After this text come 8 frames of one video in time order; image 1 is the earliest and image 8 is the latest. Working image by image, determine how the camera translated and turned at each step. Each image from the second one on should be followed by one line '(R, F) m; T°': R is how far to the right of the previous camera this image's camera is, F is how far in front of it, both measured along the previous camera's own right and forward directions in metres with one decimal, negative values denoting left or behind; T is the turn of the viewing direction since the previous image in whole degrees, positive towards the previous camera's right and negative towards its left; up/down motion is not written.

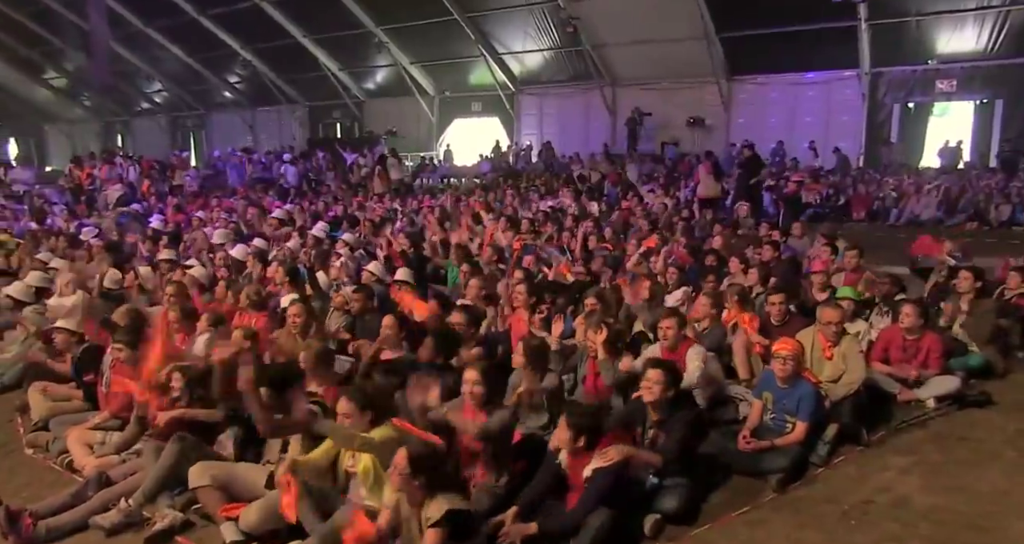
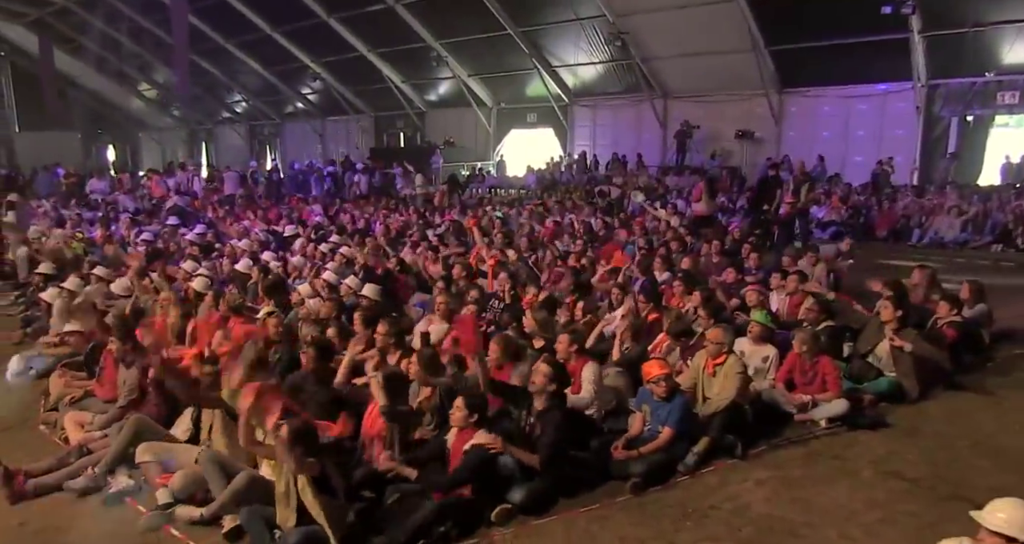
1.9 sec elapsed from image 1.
(+1.2, -0.6) m; -6°
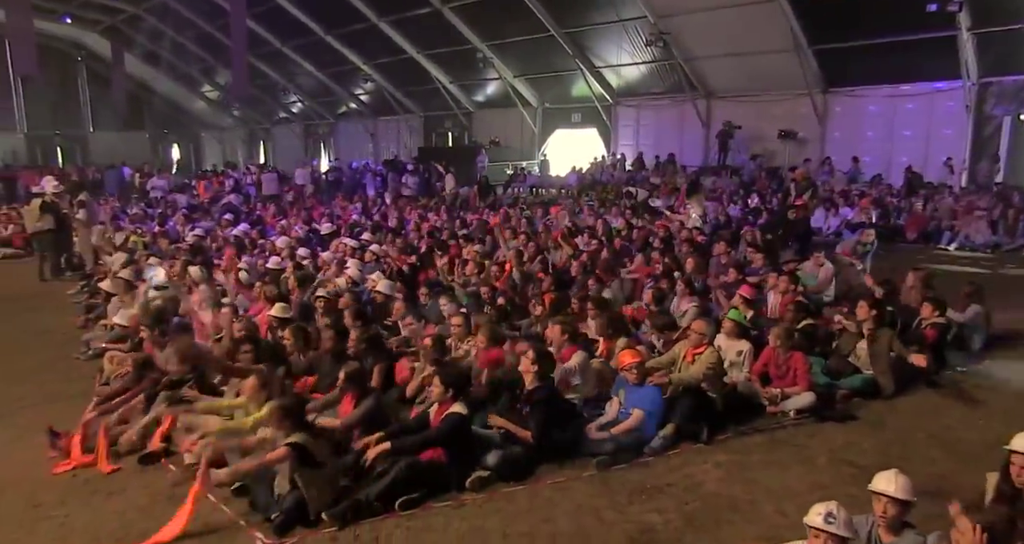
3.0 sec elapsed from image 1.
(+0.5, -0.5) m; -4°
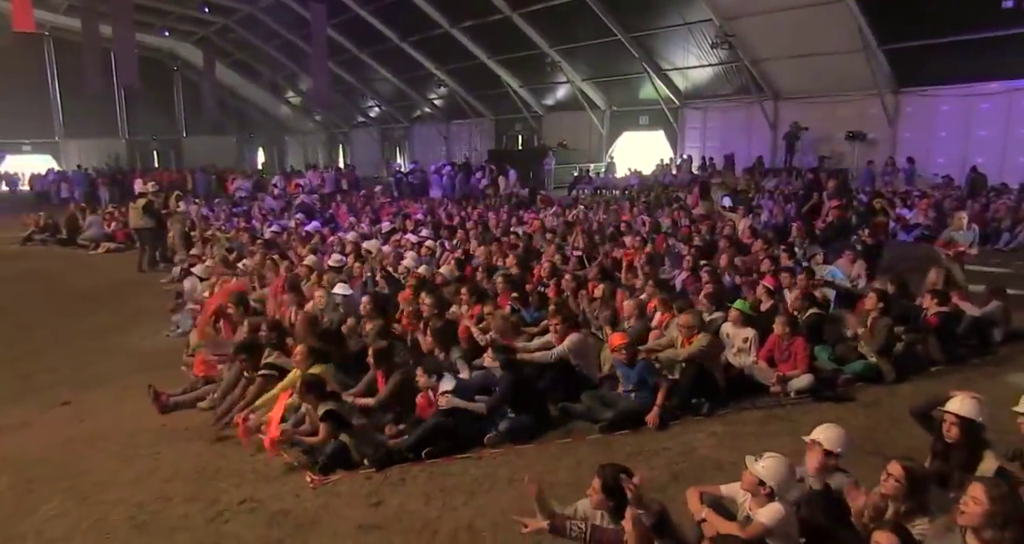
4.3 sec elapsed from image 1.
(+0.4, -0.7) m; -6°
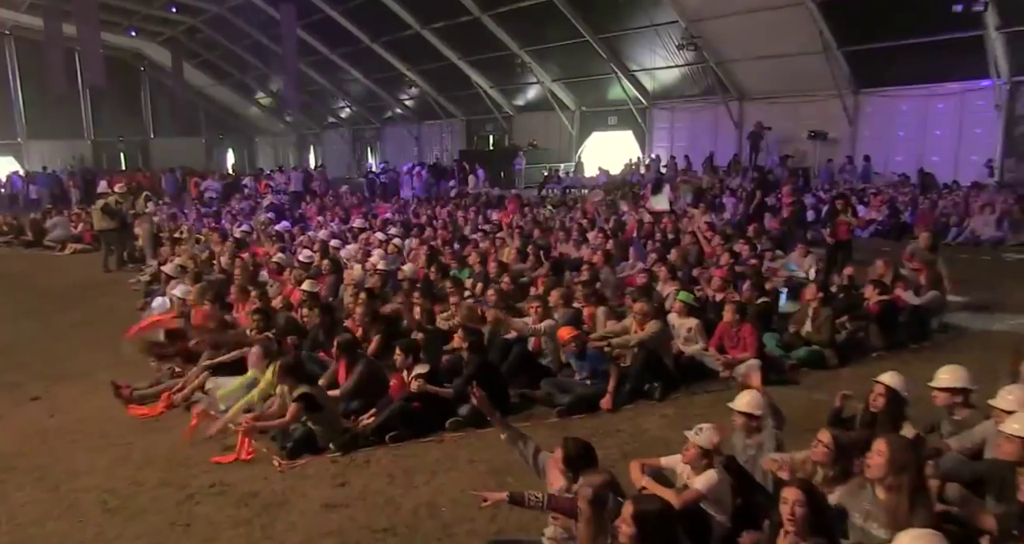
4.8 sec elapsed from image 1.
(+0.1, -0.3) m; +2°
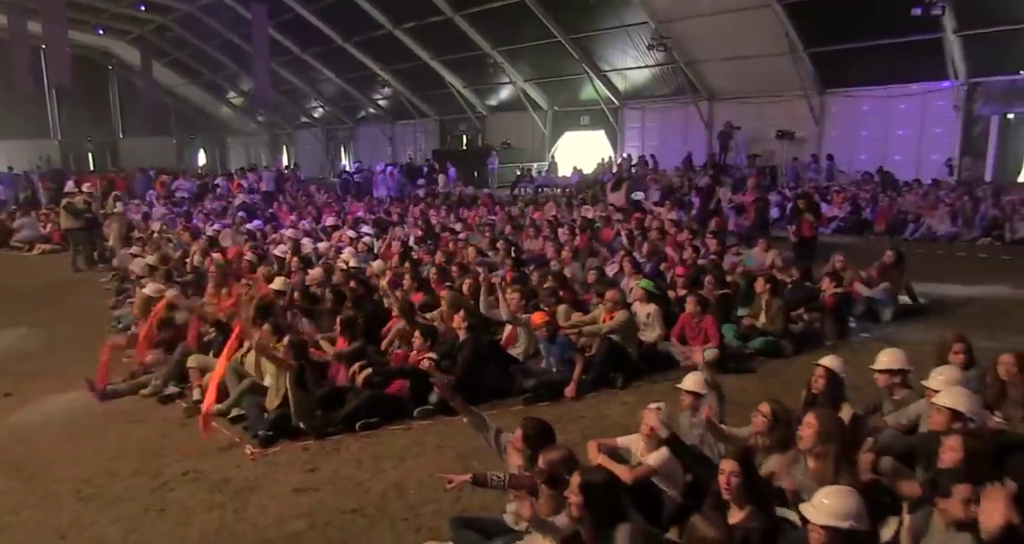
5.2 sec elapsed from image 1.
(+0.1, -0.2) m; +2°
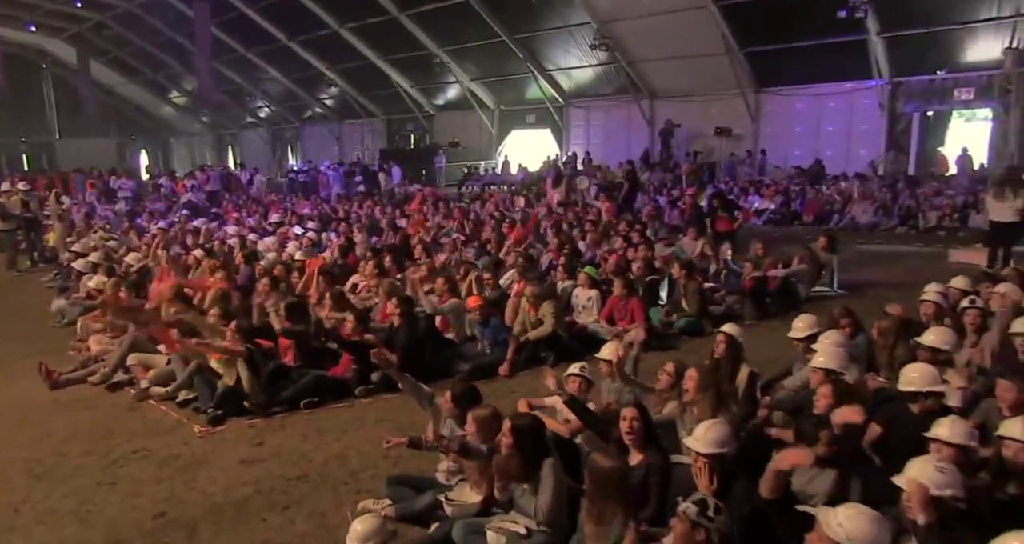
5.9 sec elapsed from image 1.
(+0.2, -0.4) m; +4°
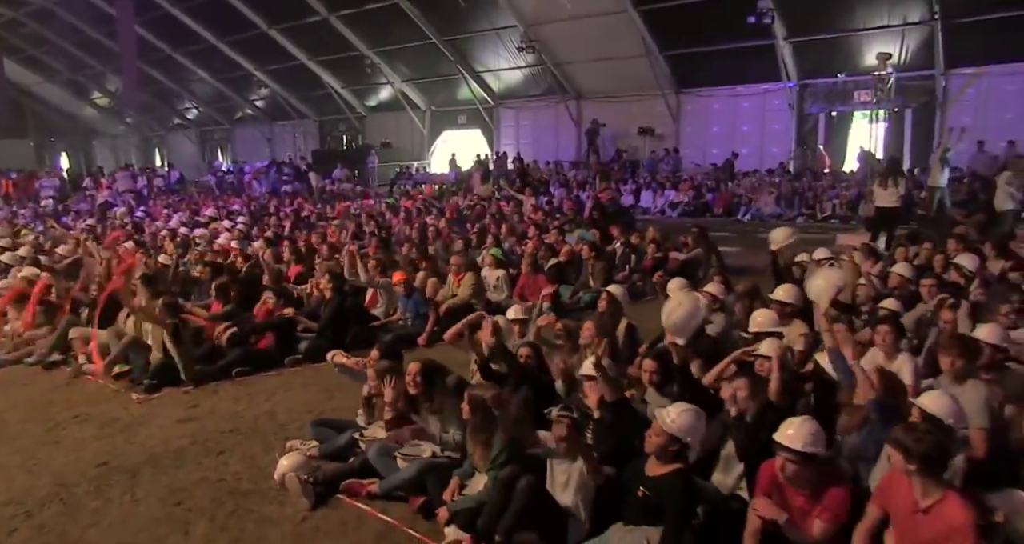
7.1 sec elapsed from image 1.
(+0.2, -0.7) m; +5°
